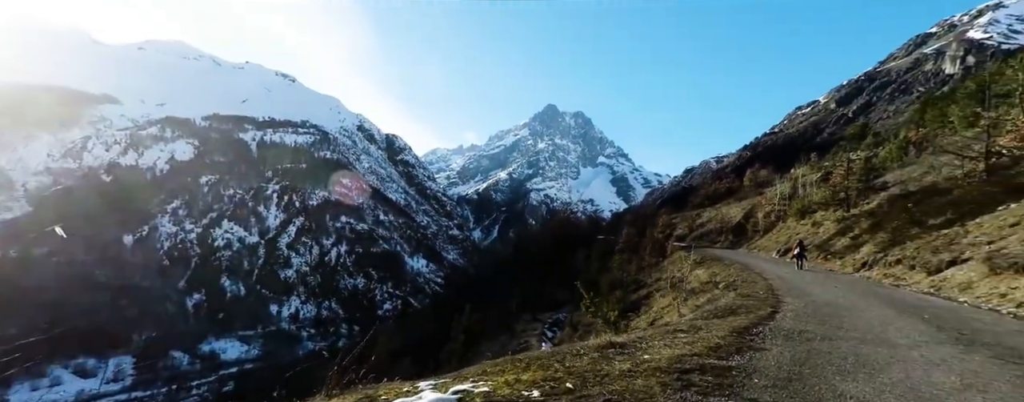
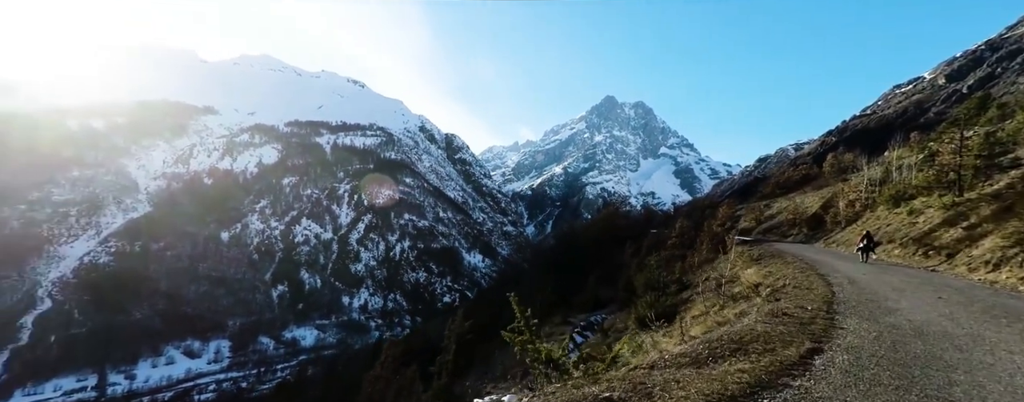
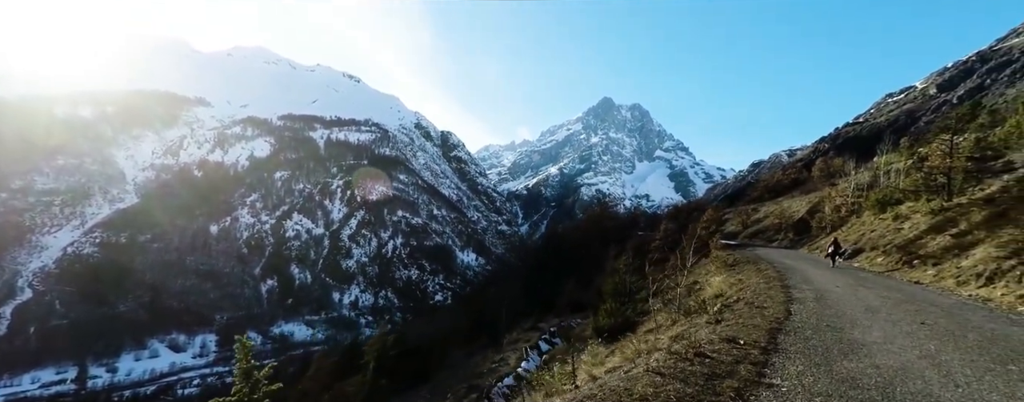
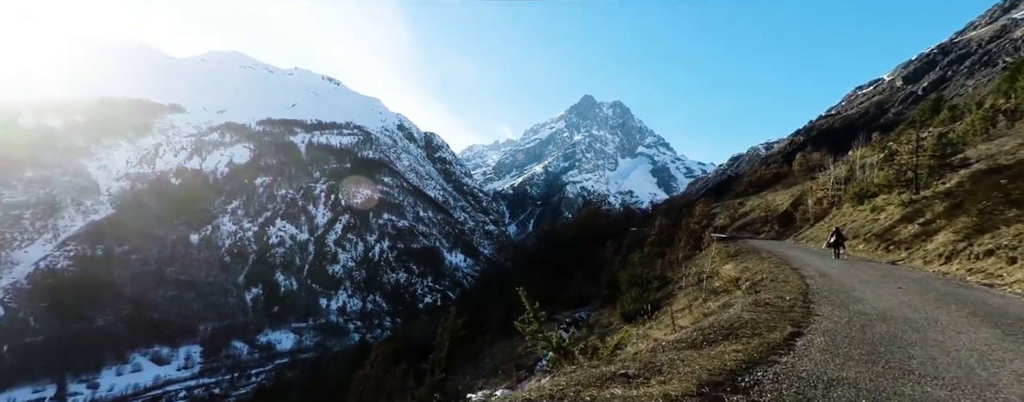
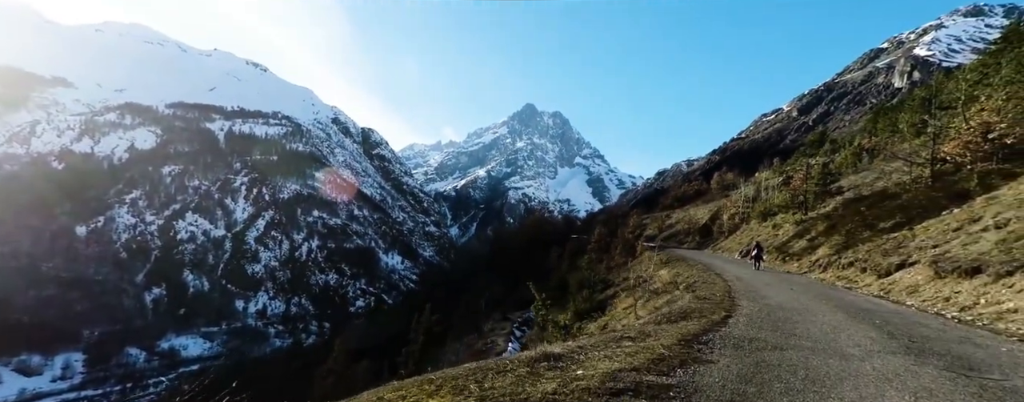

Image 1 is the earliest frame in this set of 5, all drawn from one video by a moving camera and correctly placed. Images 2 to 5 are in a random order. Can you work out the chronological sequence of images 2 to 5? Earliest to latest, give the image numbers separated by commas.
5, 4, 2, 3
